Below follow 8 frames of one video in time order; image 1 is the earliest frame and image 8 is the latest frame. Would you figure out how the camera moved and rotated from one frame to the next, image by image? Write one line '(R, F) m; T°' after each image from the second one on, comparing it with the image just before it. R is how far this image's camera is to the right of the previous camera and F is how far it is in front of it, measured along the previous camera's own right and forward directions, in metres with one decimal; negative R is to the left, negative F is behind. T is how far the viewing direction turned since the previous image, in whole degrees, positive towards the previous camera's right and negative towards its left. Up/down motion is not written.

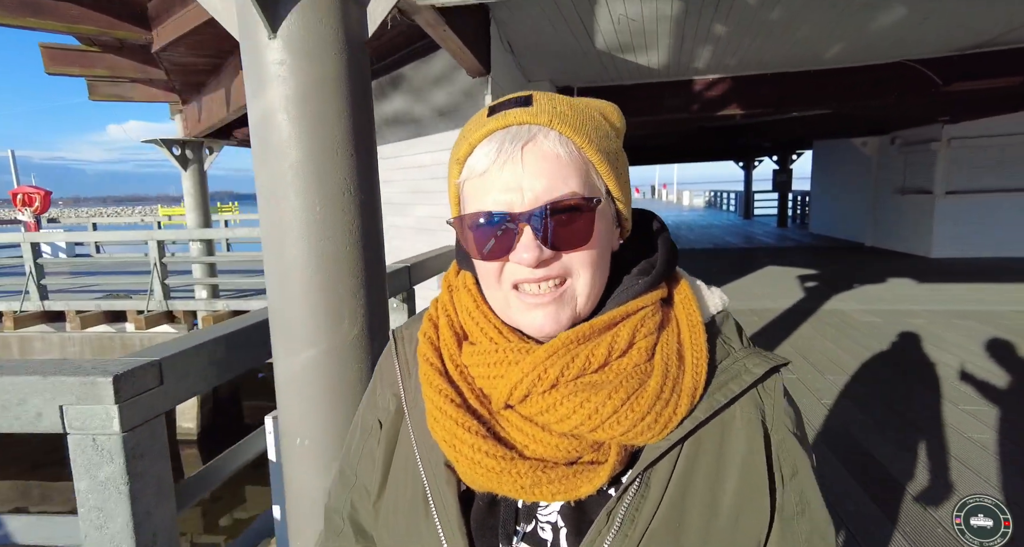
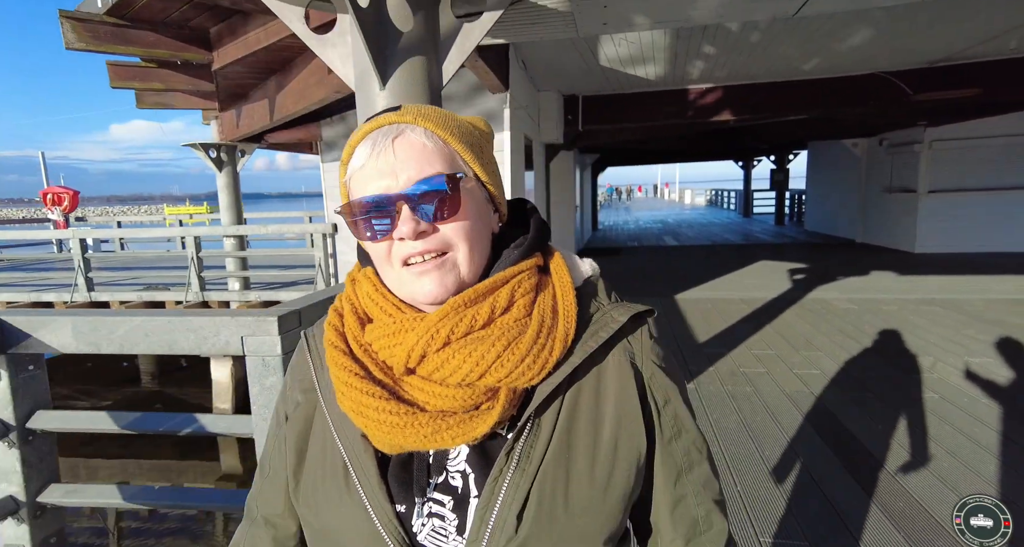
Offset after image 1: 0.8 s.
(-0.1, -0.6) m; 0°
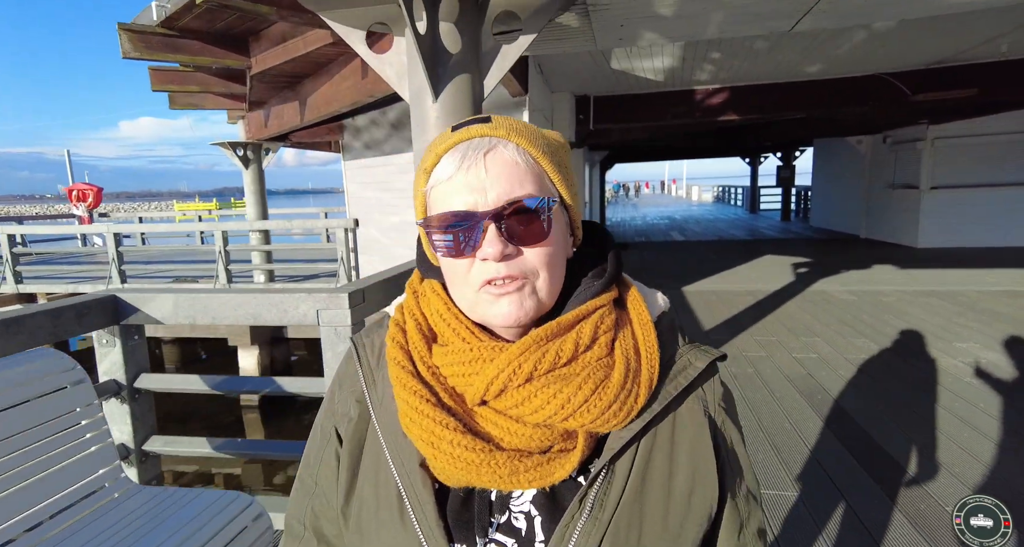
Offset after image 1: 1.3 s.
(-0.1, -0.3) m; -1°
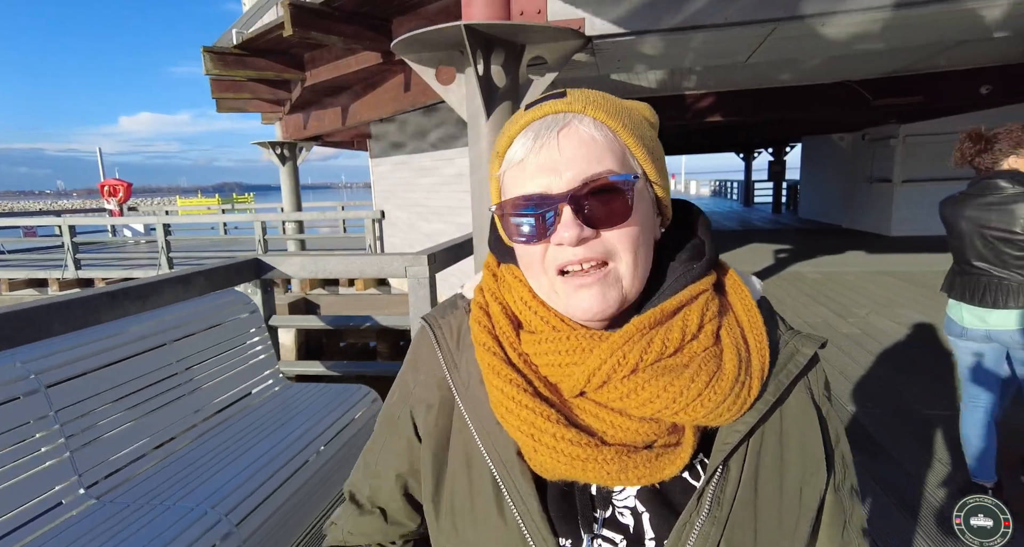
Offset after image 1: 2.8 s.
(-0.2, -0.9) m; 0°
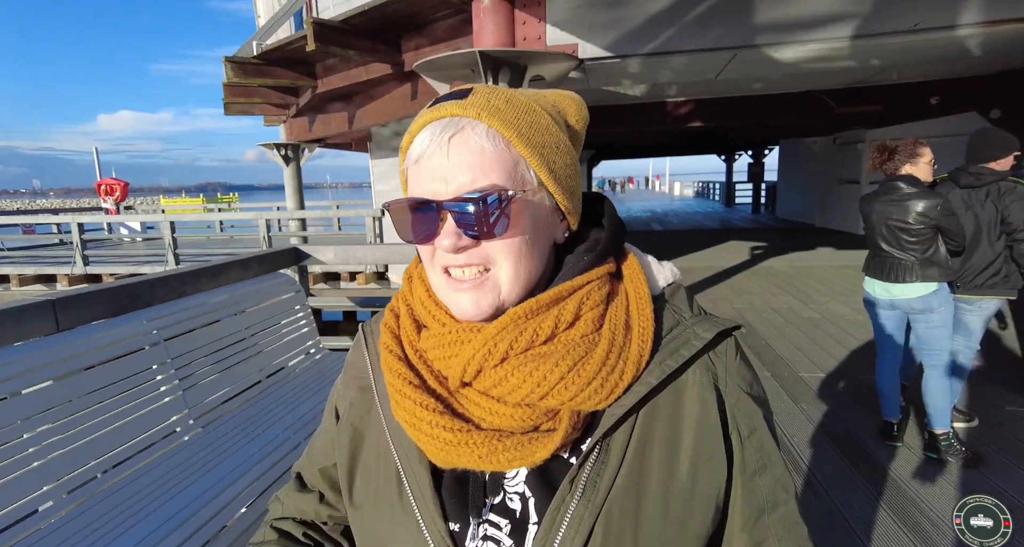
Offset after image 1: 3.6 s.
(-0.1, -0.5) m; +1°
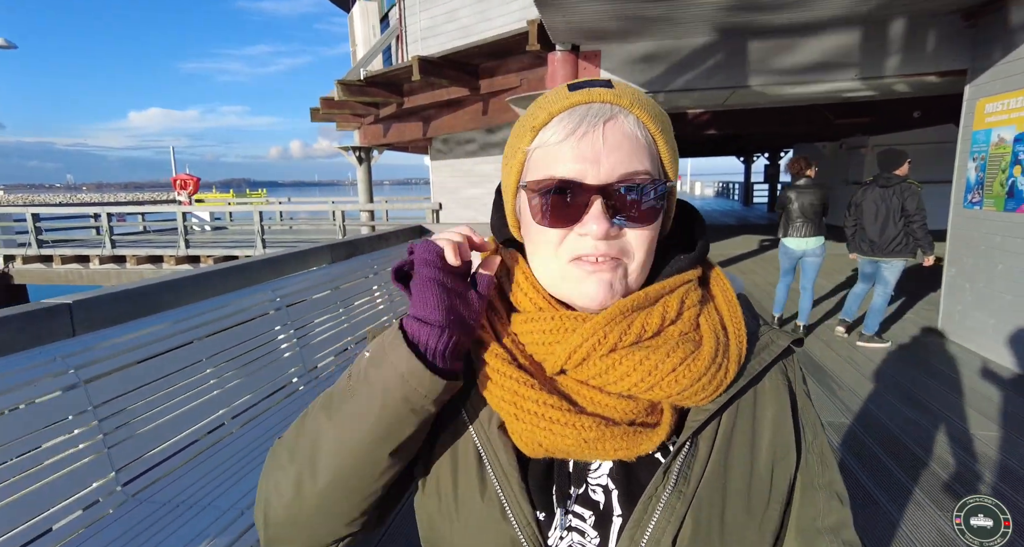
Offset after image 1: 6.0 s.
(-0.4, -1.5) m; -2°
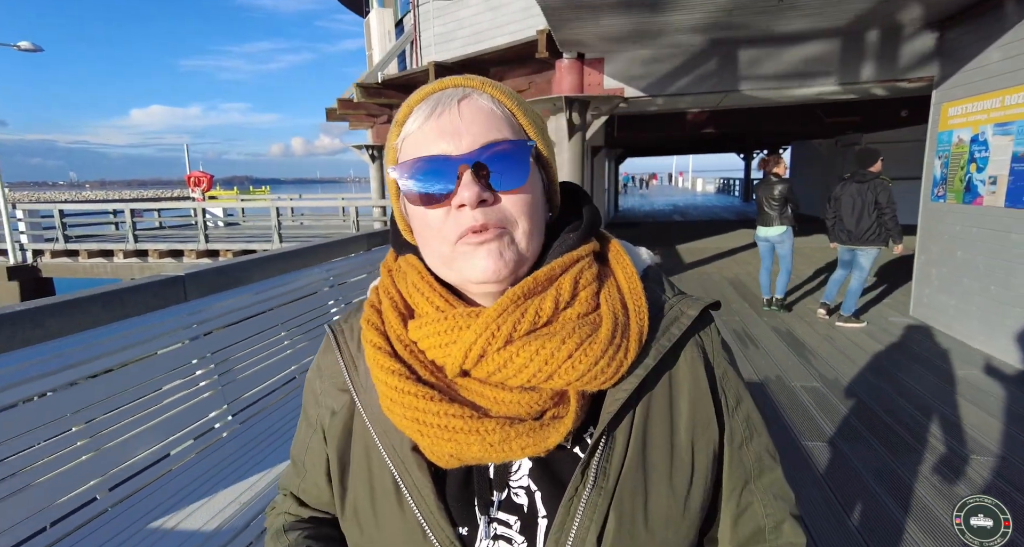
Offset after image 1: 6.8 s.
(-0.1, -0.5) m; 0°
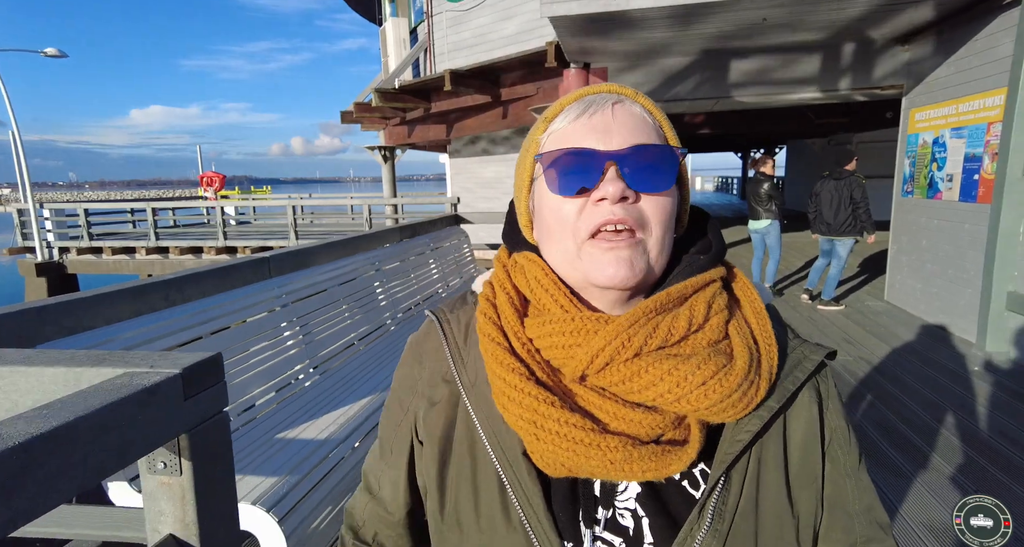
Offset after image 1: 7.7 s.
(-0.1, -0.5) m; 0°
